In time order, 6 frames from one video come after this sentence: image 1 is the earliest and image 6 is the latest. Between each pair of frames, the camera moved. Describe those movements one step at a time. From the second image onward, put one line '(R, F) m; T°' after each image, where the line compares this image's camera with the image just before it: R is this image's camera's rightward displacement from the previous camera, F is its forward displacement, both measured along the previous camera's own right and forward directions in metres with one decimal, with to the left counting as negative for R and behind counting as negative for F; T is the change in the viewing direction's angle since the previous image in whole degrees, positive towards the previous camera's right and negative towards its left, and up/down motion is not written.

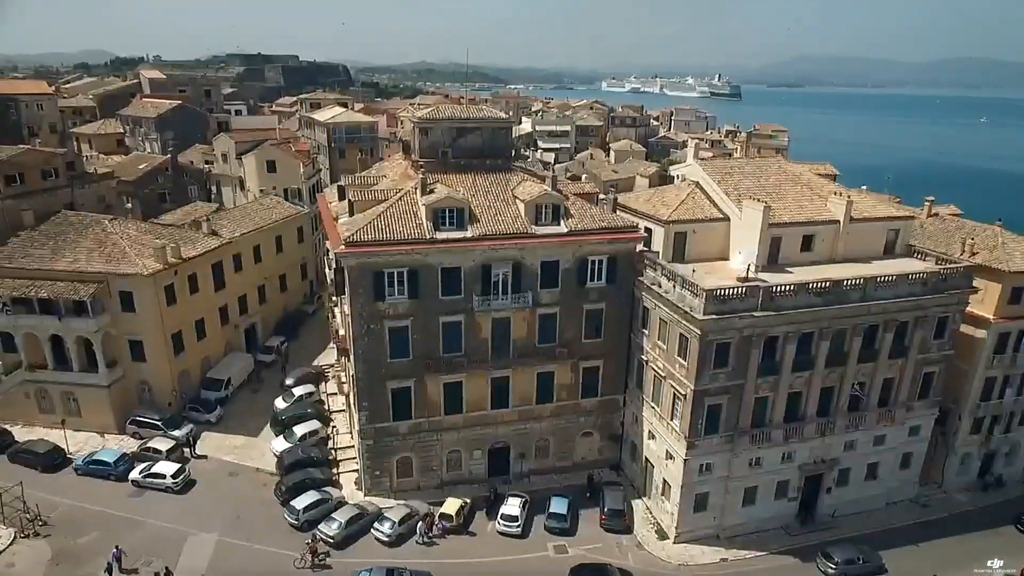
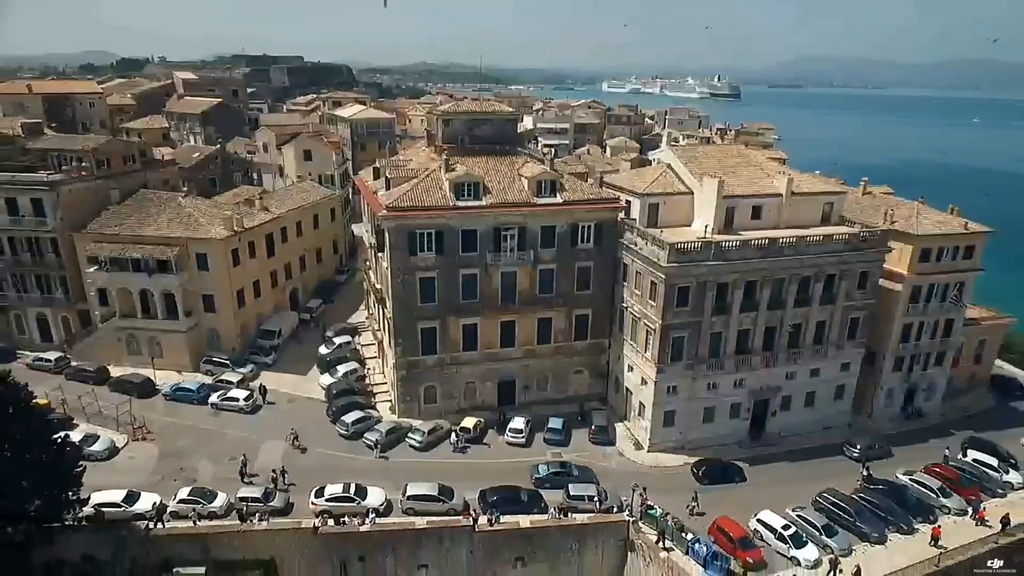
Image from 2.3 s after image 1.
(-0.4, -8.3) m; 0°
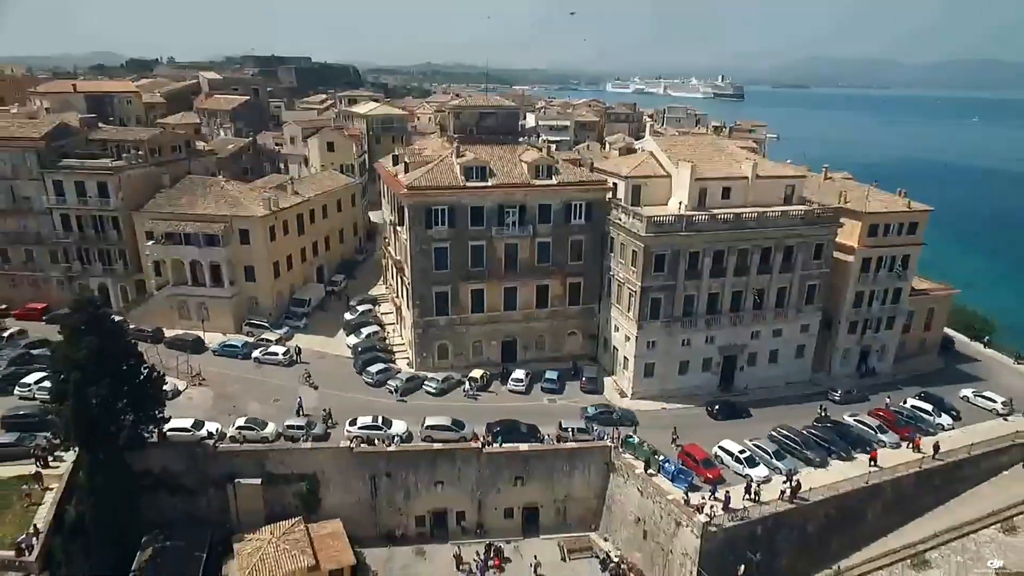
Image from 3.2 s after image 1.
(+0.2, -6.7) m; 0°
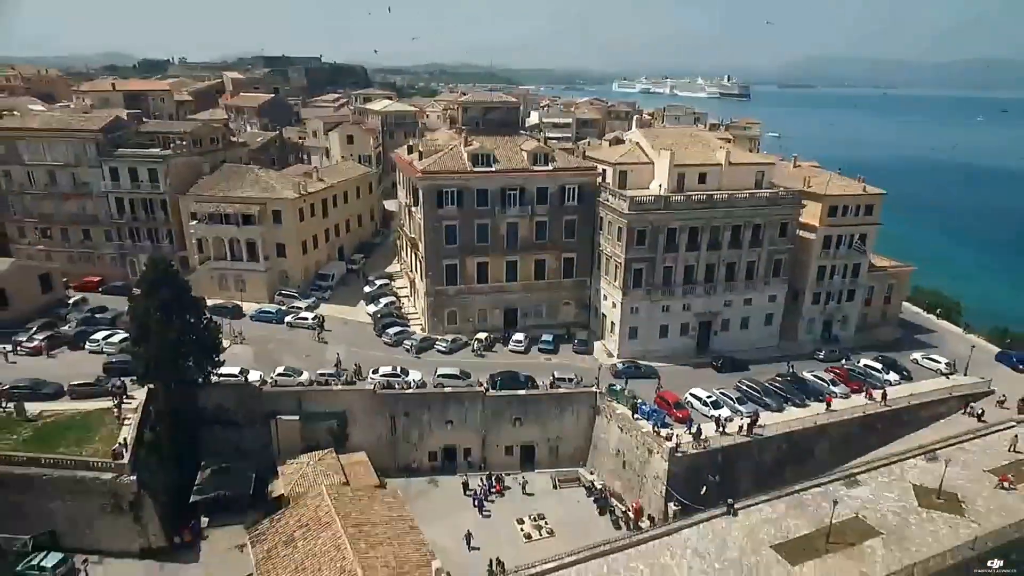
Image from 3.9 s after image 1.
(+0.5, -6.7) m; -1°
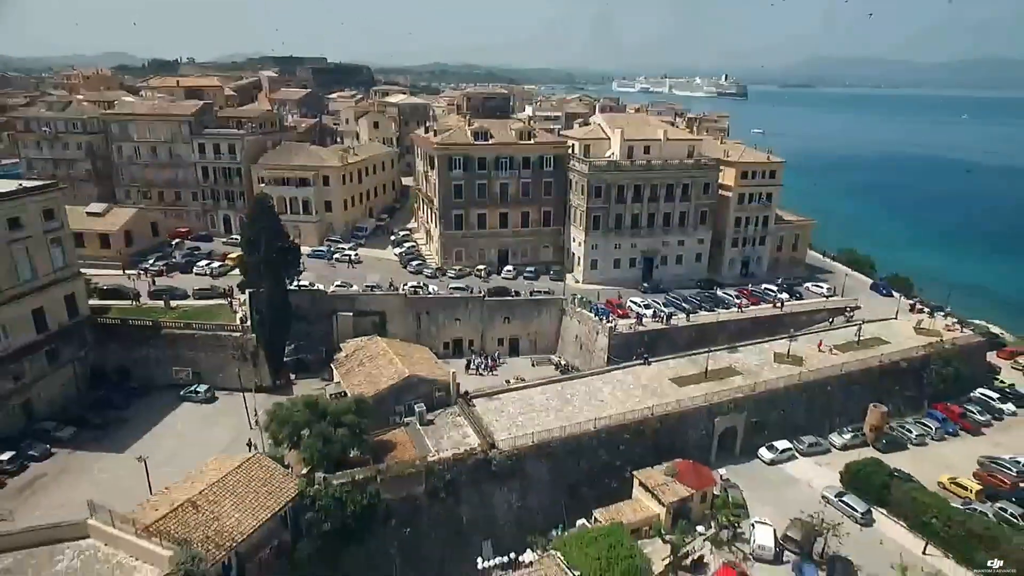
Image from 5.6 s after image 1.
(+1.1, -18.7) m; 0°
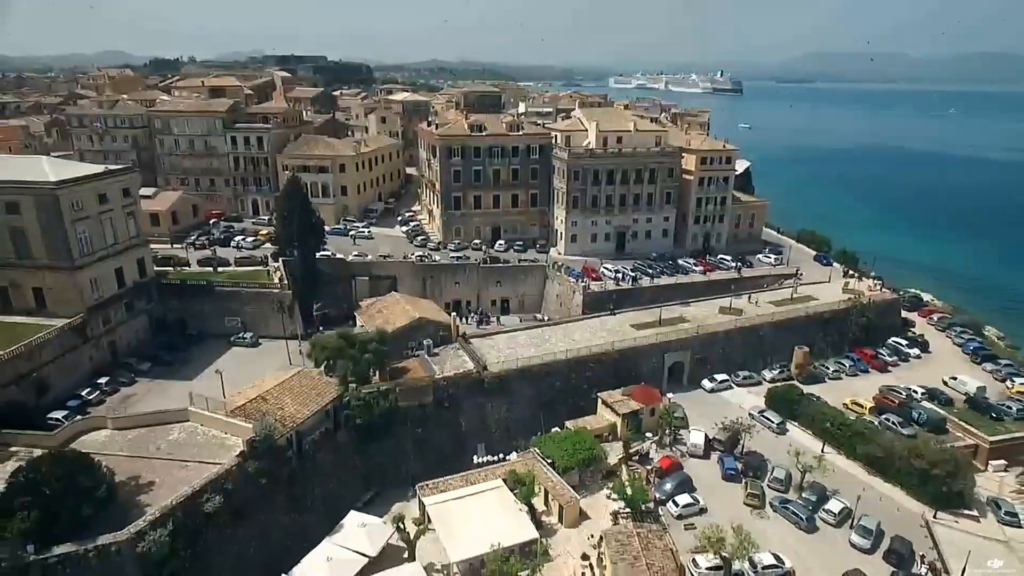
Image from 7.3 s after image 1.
(+1.0, -11.9) m; 0°
